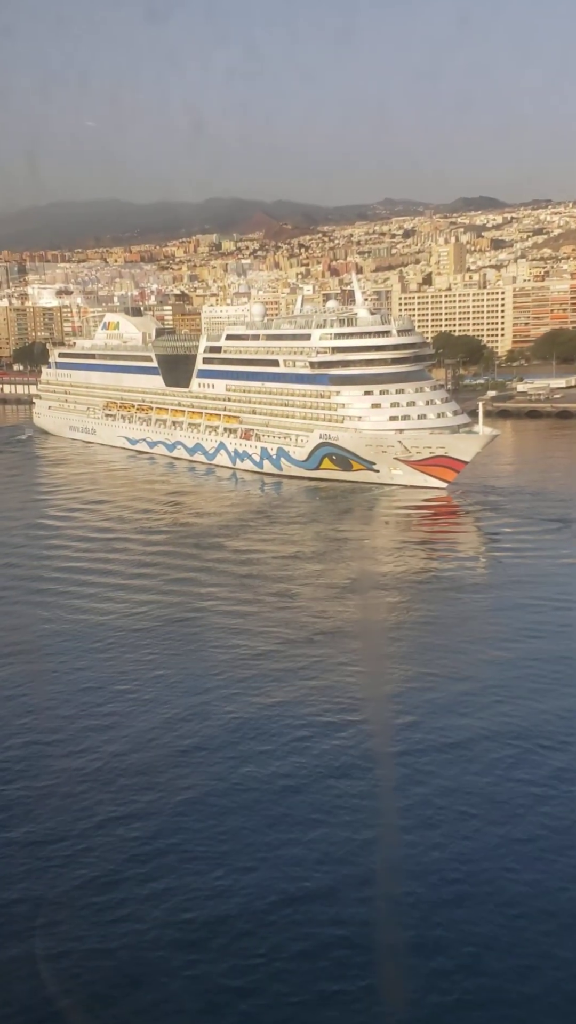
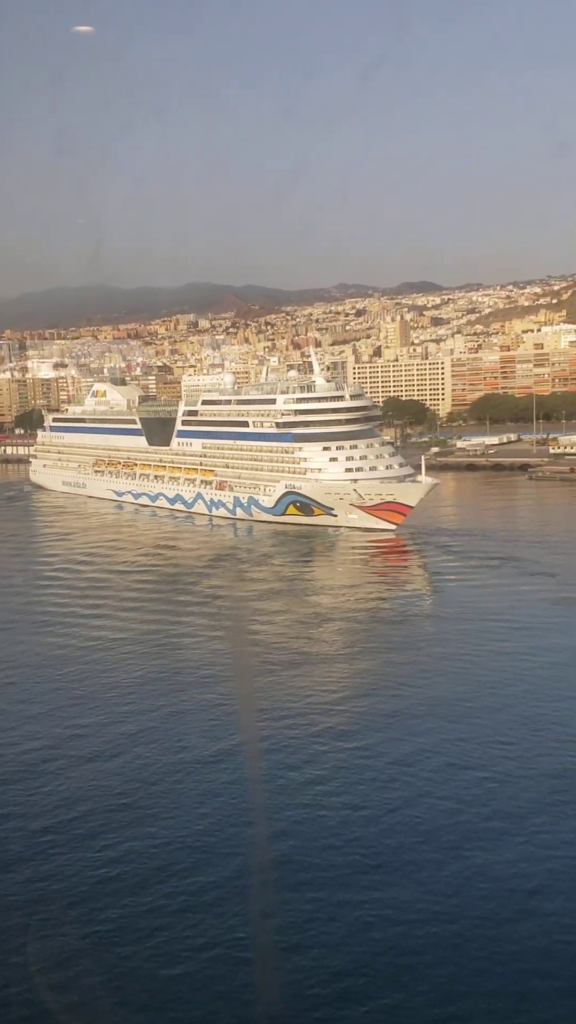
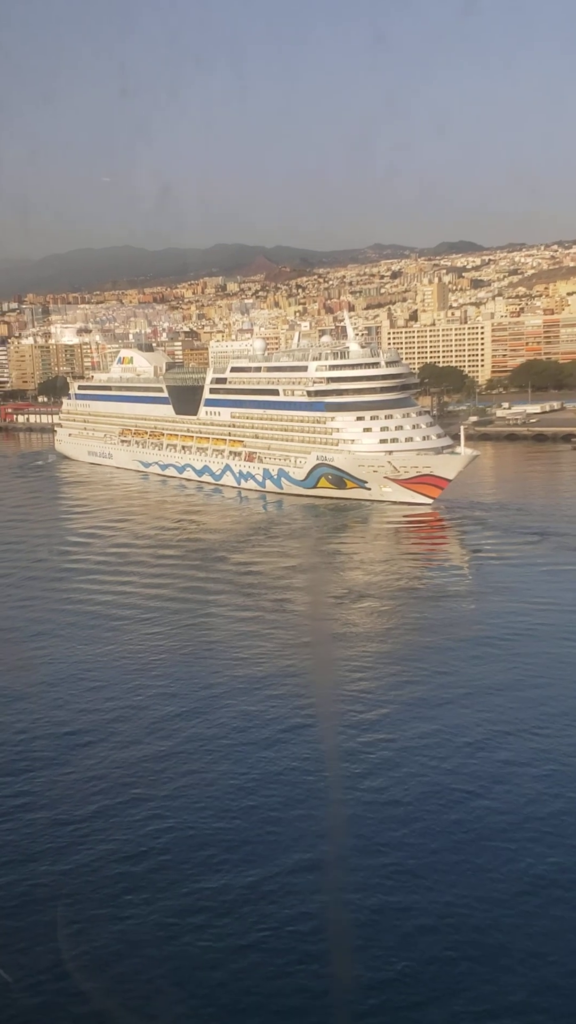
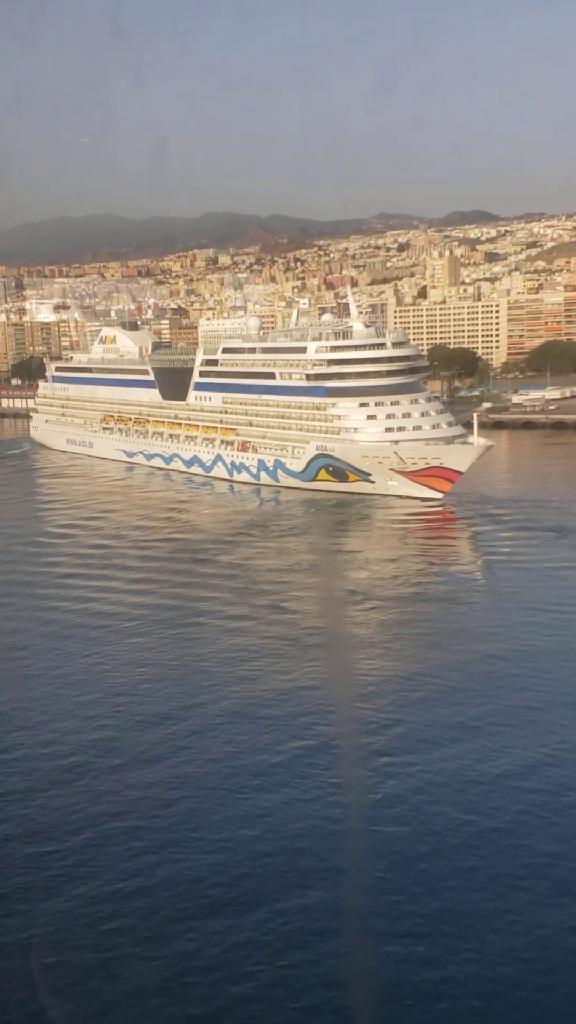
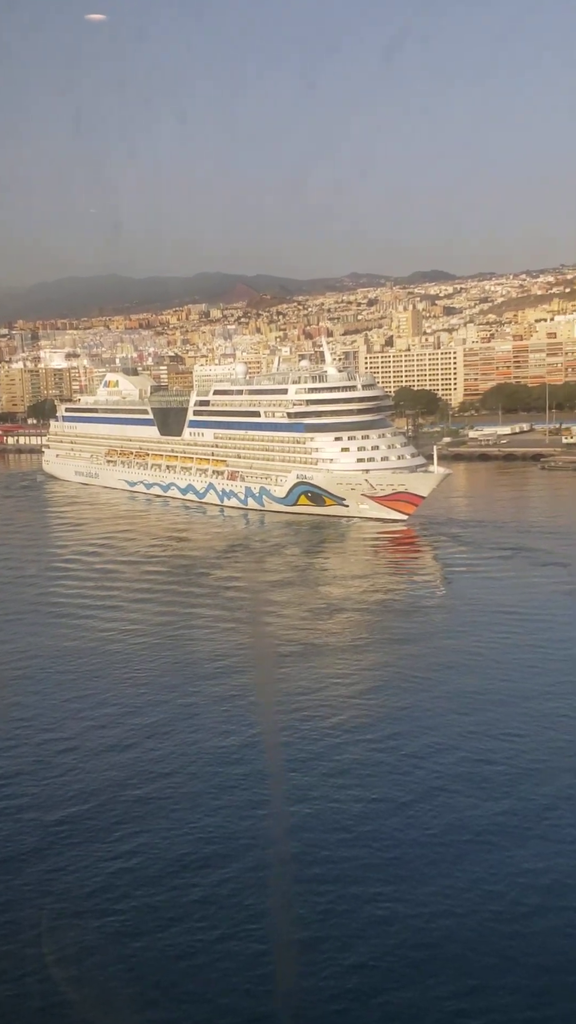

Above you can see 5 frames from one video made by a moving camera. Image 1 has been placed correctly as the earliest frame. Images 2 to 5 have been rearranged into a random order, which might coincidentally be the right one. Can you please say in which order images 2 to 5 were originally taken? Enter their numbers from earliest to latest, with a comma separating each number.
4, 3, 5, 2
